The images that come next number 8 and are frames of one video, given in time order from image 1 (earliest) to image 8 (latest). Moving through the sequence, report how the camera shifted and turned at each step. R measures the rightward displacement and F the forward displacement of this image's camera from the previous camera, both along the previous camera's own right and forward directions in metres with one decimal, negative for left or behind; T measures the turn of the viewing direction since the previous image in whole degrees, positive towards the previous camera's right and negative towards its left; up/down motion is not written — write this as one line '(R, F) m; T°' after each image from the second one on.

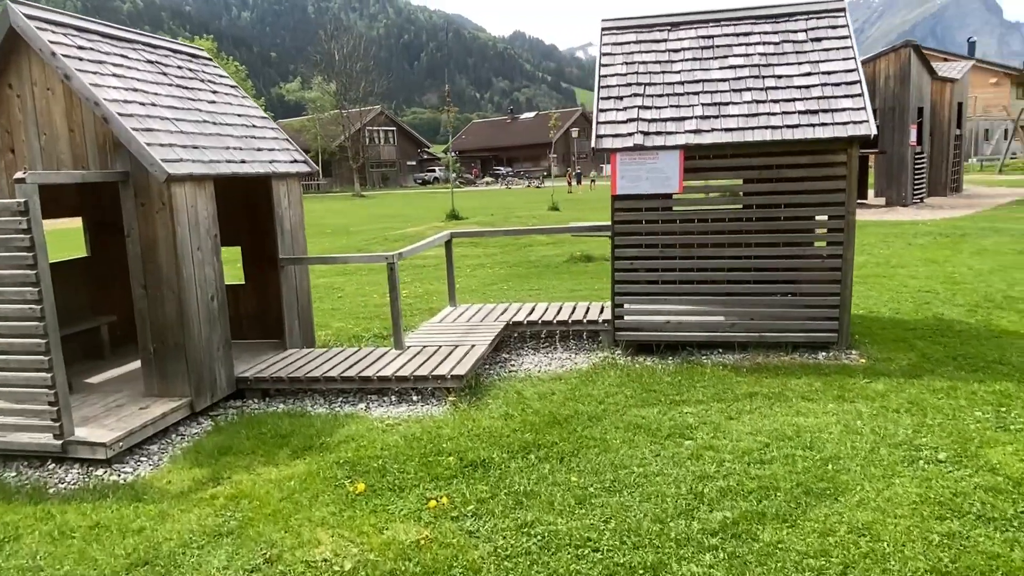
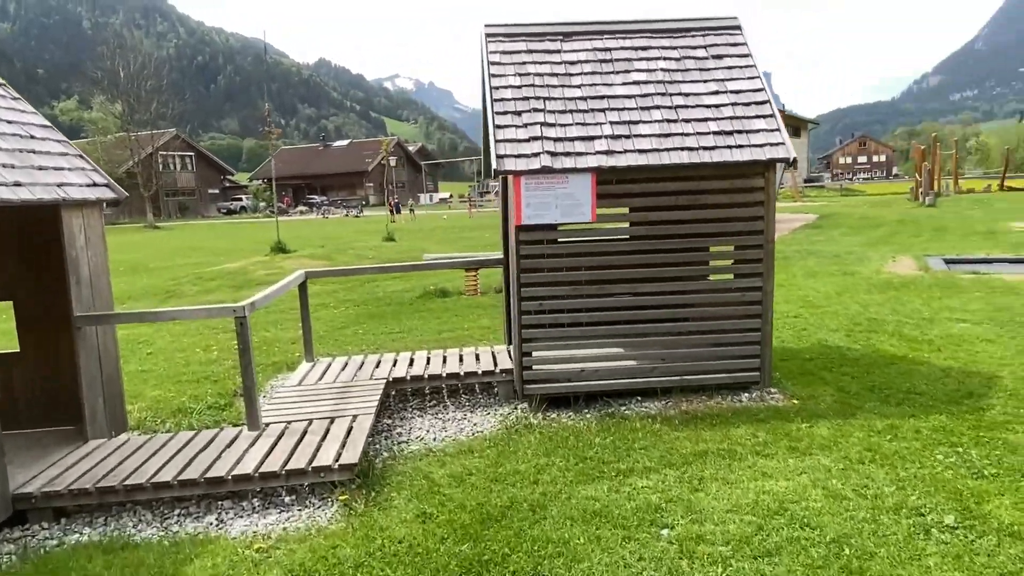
(-0.5, +1.1) m; +15°
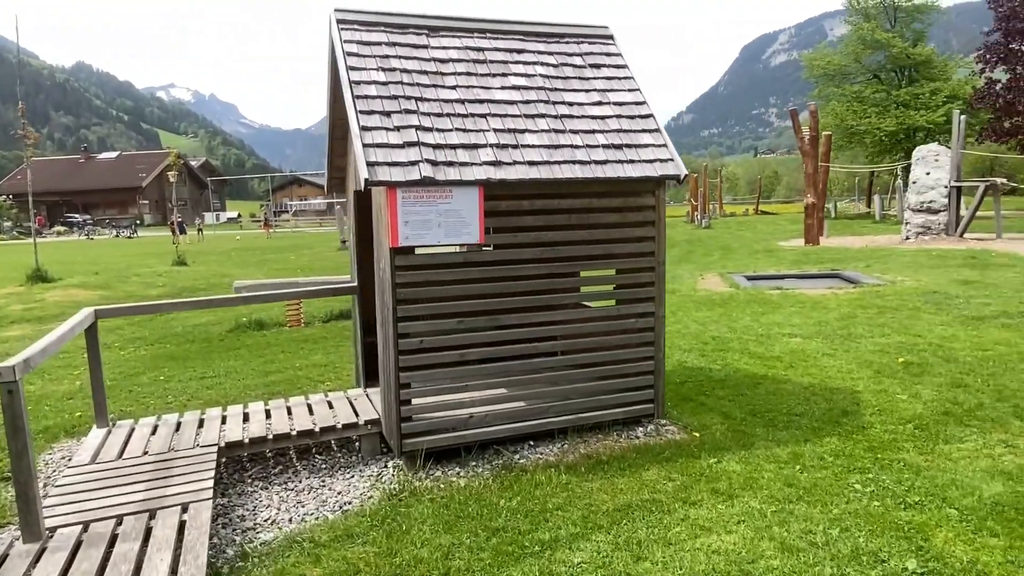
(-0.4, +0.8) m; +16°
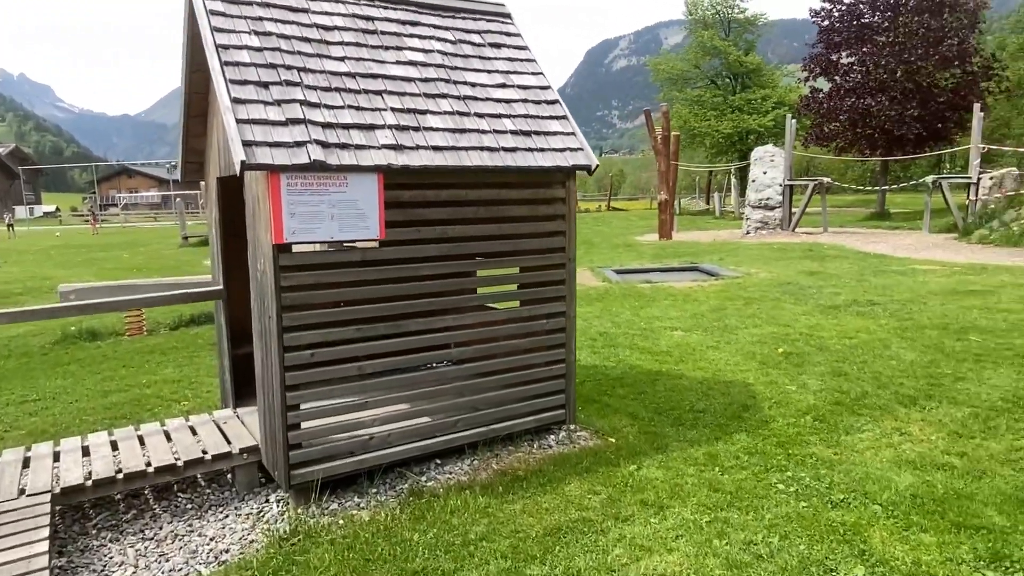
(-0.3, +0.5) m; +12°
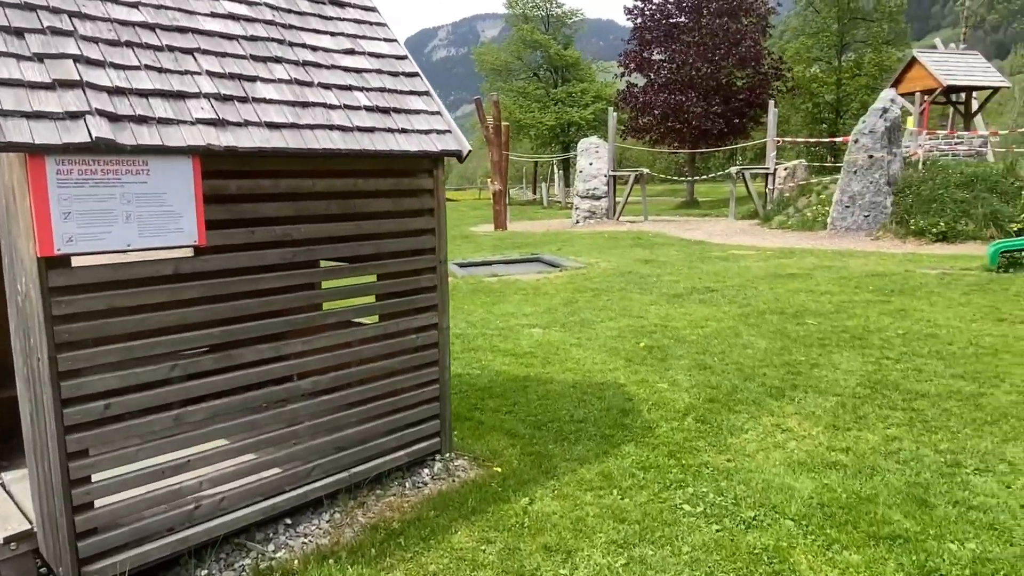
(-0.2, +0.7) m; +14°
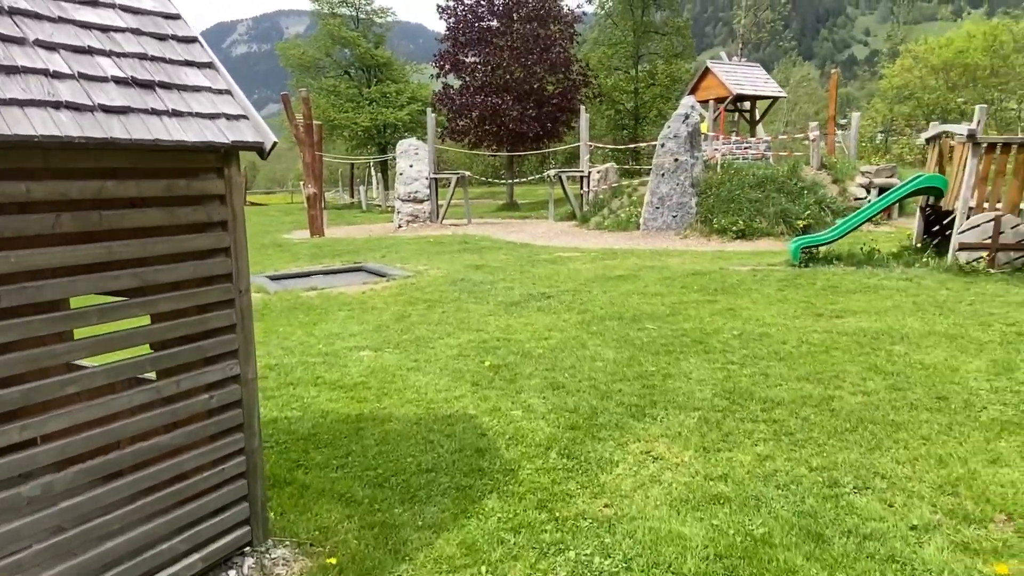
(0.0, +0.8) m; +14°
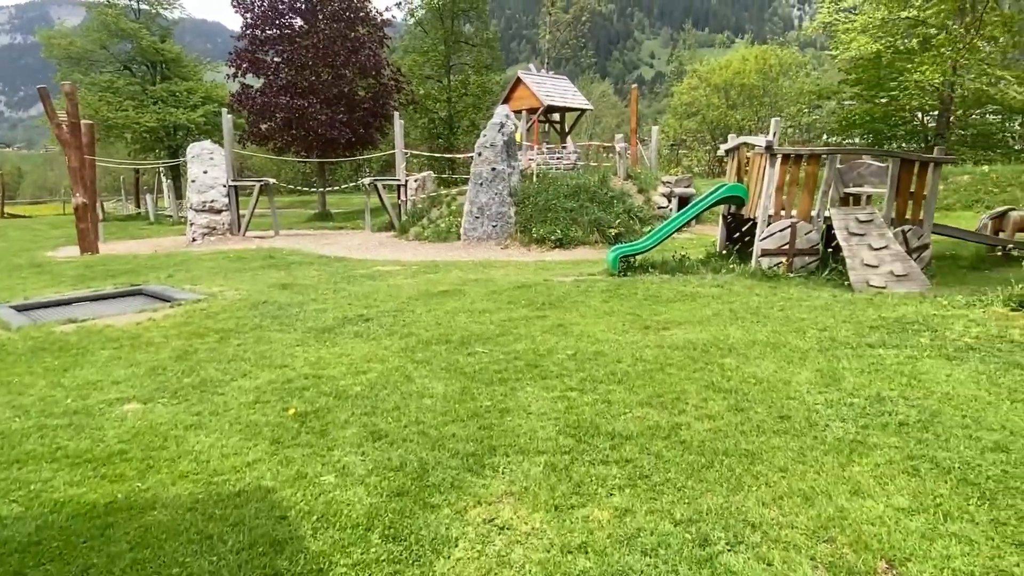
(+0.1, +0.8) m; +15°
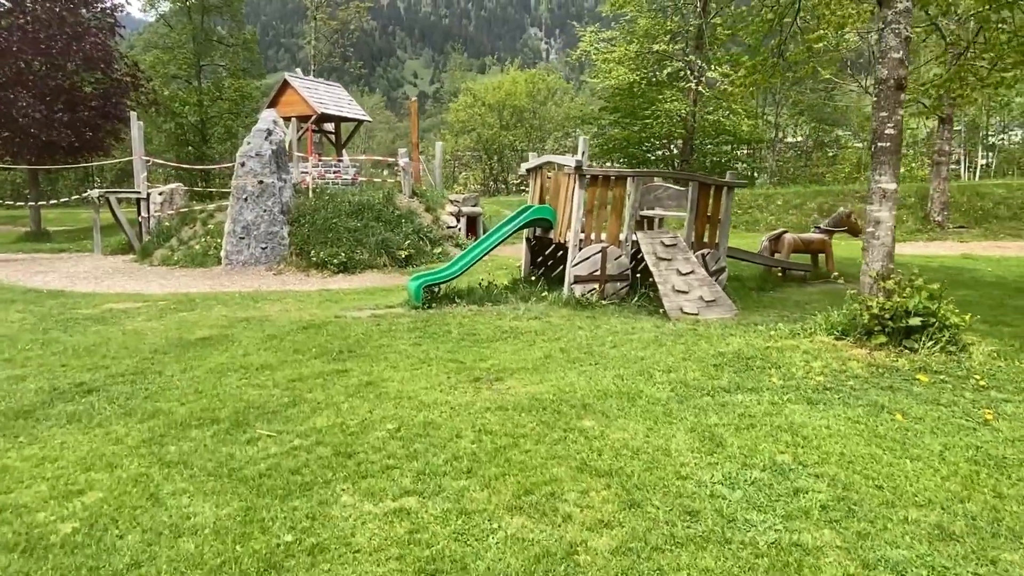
(-0.2, +1.5) m; +18°
